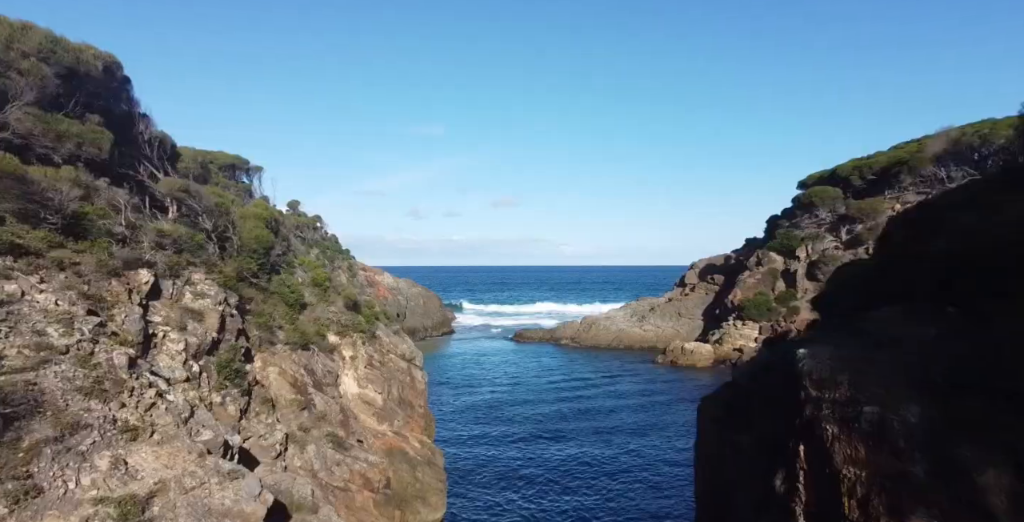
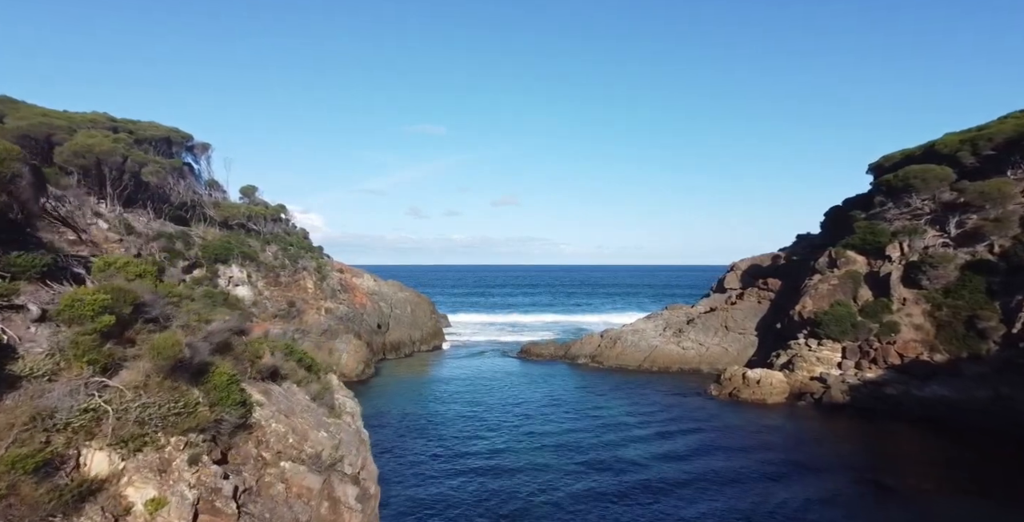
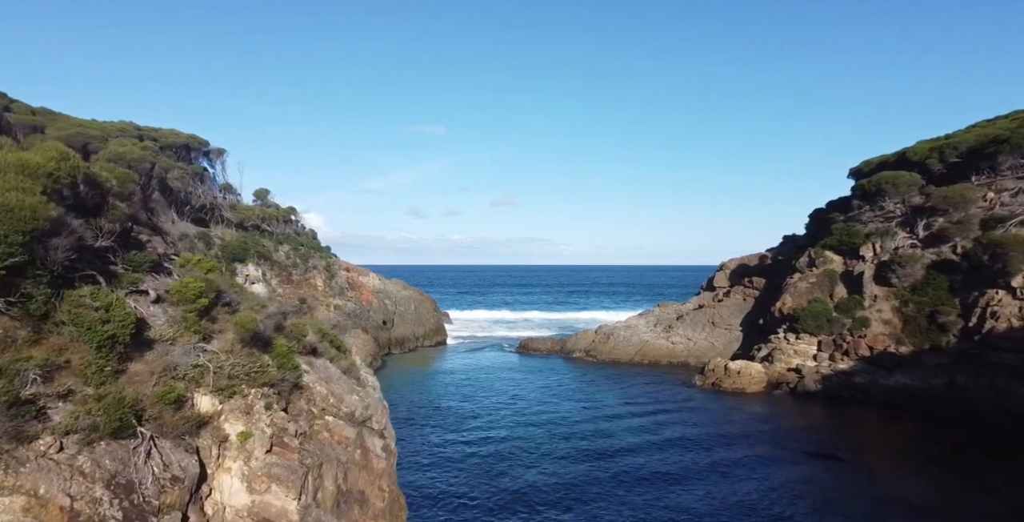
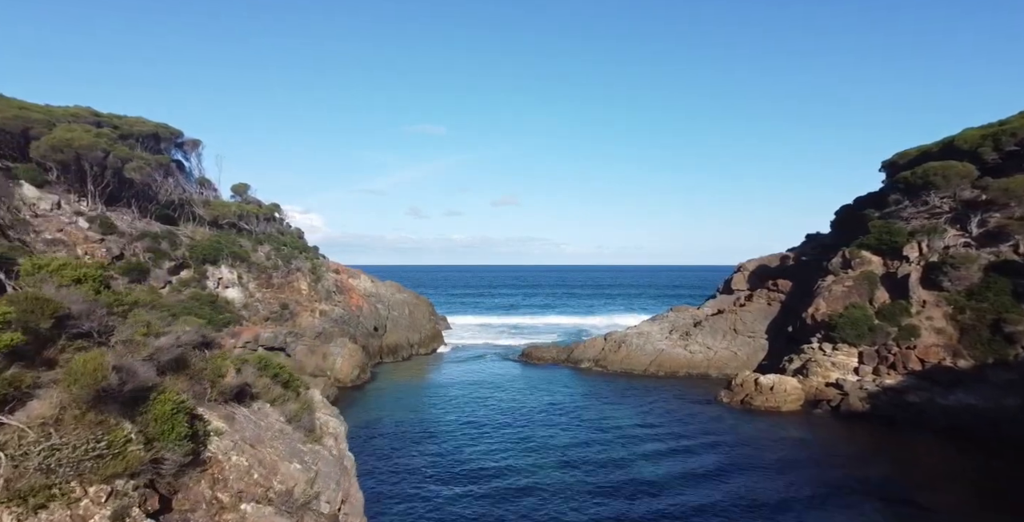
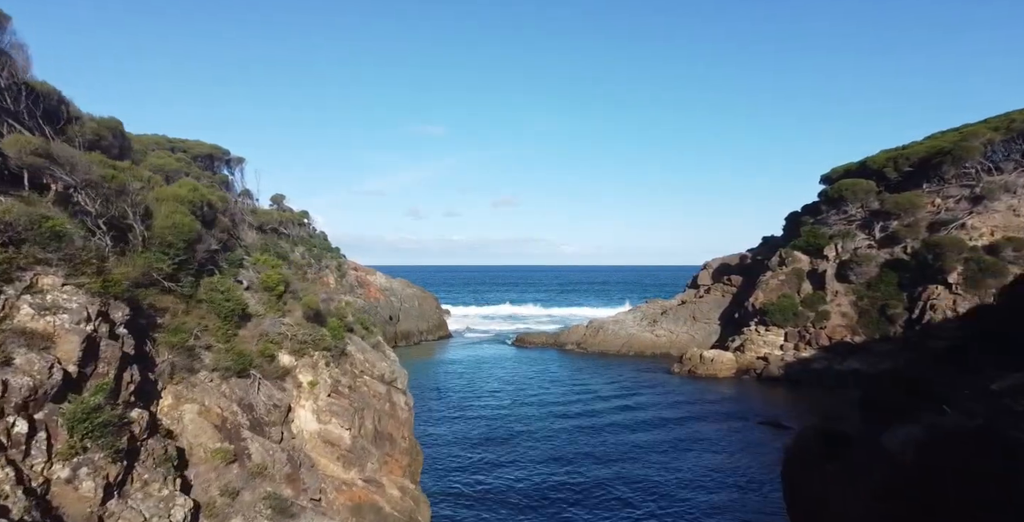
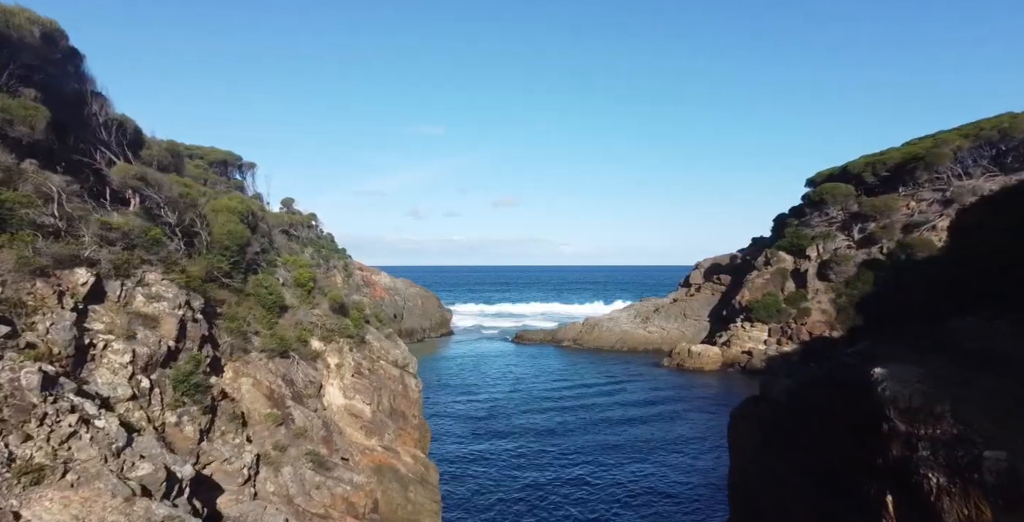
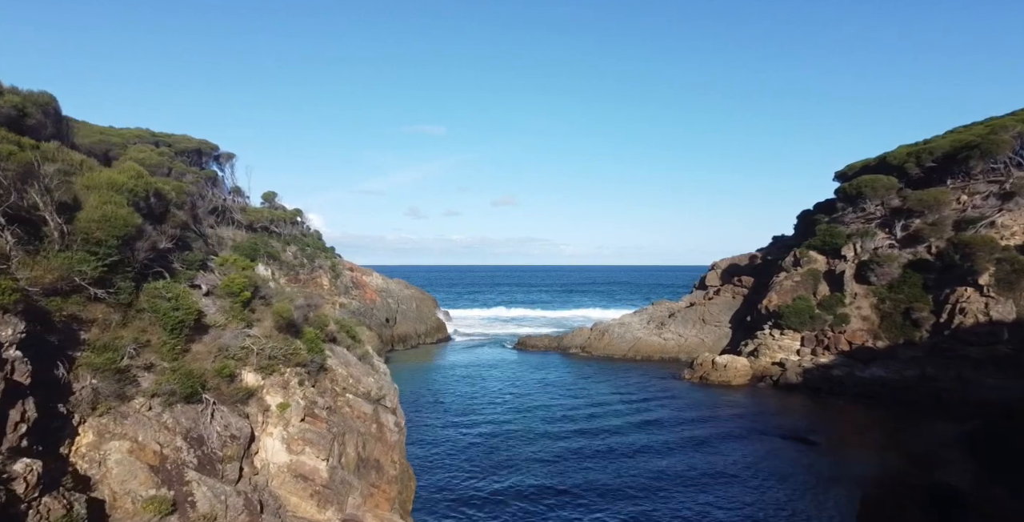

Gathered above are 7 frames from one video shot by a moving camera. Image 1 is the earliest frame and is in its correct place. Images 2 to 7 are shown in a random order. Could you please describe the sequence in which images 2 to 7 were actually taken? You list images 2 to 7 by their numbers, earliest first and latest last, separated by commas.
6, 5, 7, 3, 2, 4
